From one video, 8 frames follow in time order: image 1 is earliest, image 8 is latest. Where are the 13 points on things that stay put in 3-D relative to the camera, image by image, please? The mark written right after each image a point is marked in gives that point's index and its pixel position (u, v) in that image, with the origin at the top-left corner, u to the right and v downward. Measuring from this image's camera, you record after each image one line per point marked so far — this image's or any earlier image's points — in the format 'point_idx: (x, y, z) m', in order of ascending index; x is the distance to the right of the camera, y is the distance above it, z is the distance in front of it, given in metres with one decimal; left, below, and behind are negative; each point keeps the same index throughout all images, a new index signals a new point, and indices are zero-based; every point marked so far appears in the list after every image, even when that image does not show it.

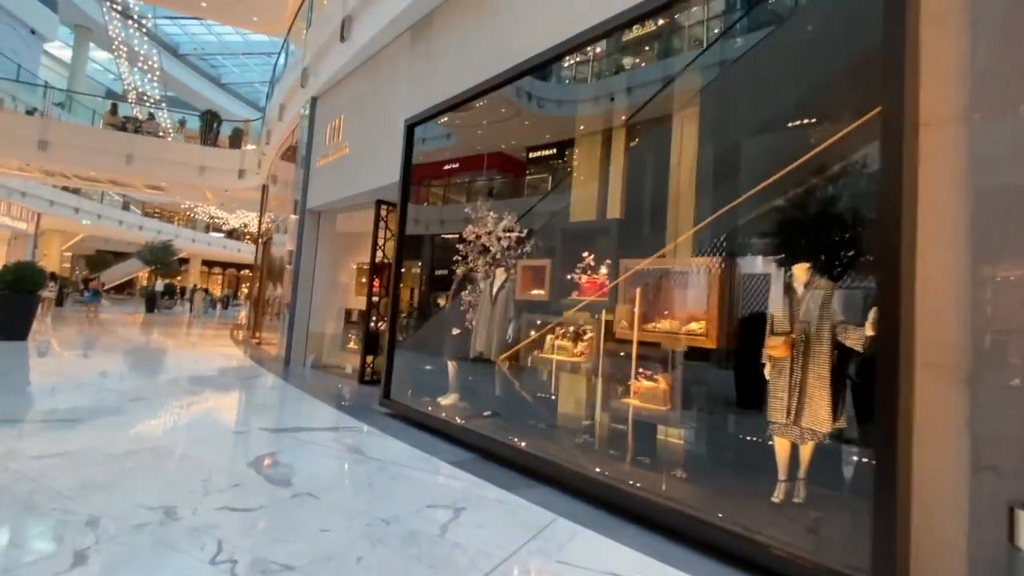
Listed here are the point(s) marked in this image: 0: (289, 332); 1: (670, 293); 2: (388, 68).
0: (-3.2, -0.7, +7.6) m
1: (+1.0, 0.0, +3.2) m
2: (-1.3, +2.5, +5.7) m
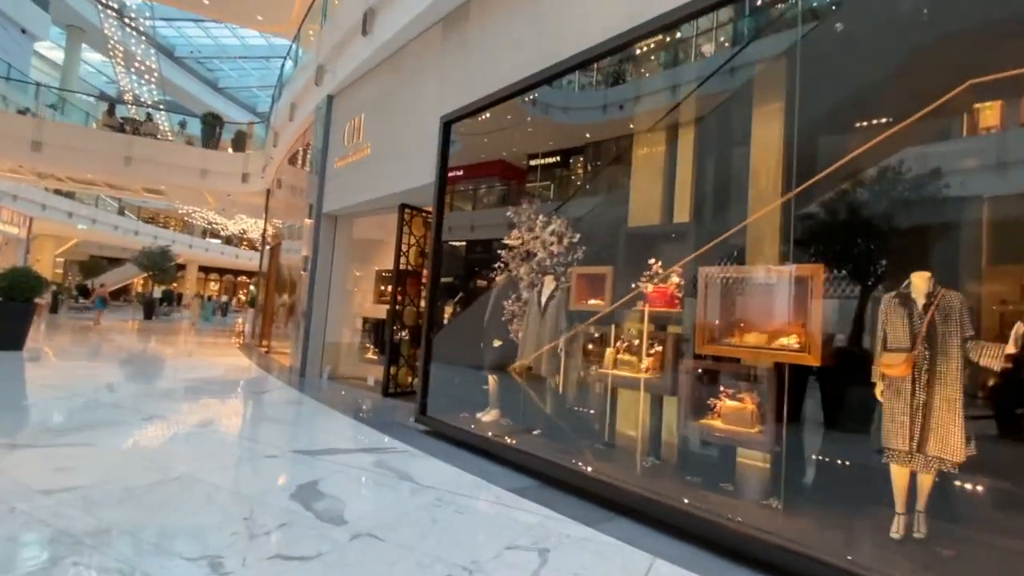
0: (-2.9, -0.8, +7.2) m
1: (+1.4, -0.1, +2.9) m
2: (-1.0, +2.4, +5.4) m
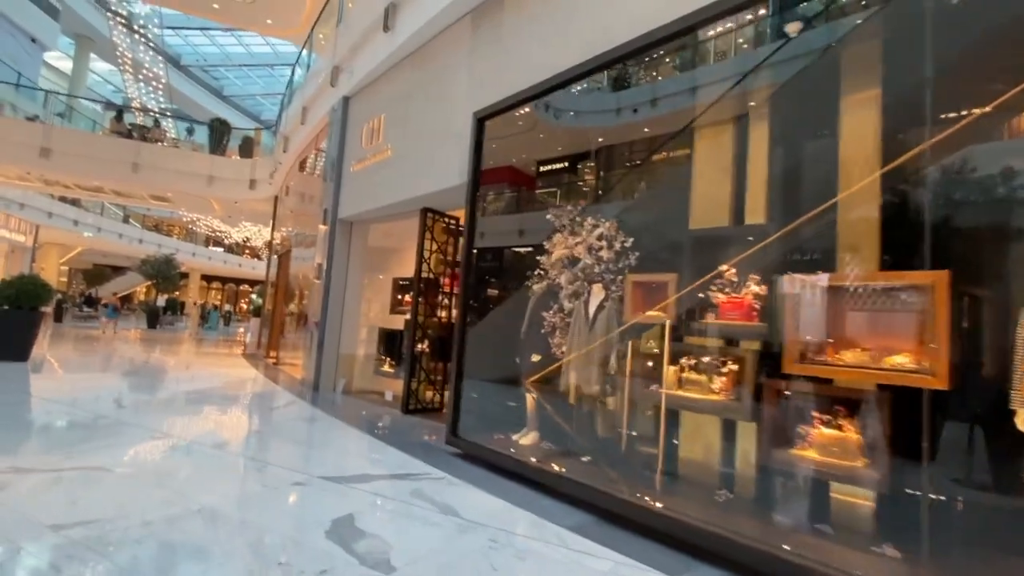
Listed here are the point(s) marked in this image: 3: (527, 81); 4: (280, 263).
0: (-2.6, -0.9, +6.9) m
1: (+1.7, -0.1, +2.5) m
2: (-0.6, +2.3, +5.1) m
3: (+0.1, +1.7, +4.2) m
4: (-5.3, +0.6, +12.0) m
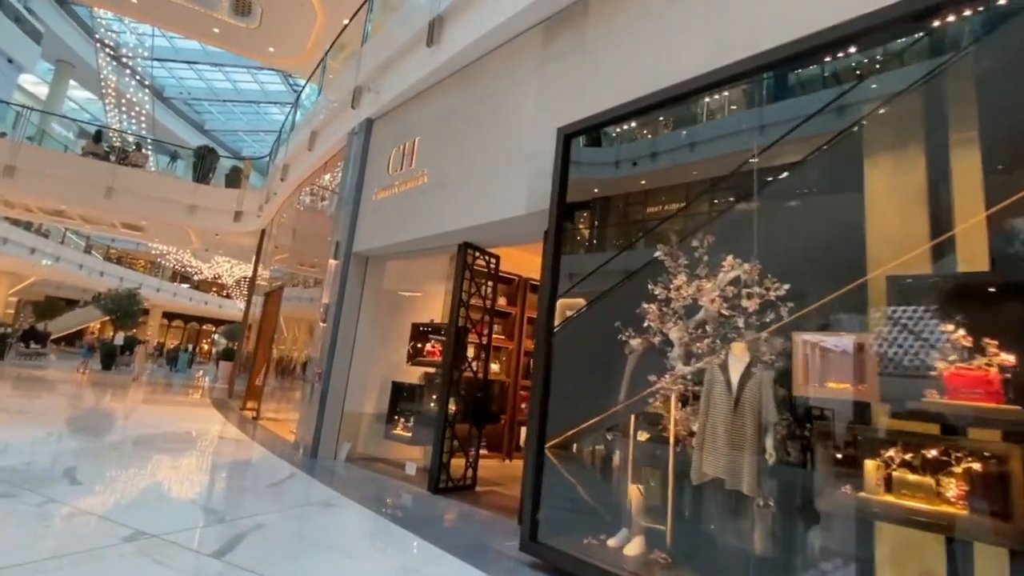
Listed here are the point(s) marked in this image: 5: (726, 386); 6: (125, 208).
0: (-2.2, -1.4, +5.8) m
1: (+2.3, -0.4, +1.8) m
2: (0.0, +1.9, +4.5) m
3: (+0.8, +1.3, +3.6) m
4: (-5.2, -0.3, +10.9) m
5: (+1.1, -0.5, +2.7) m
6: (-9.3, +1.9, +12.4) m
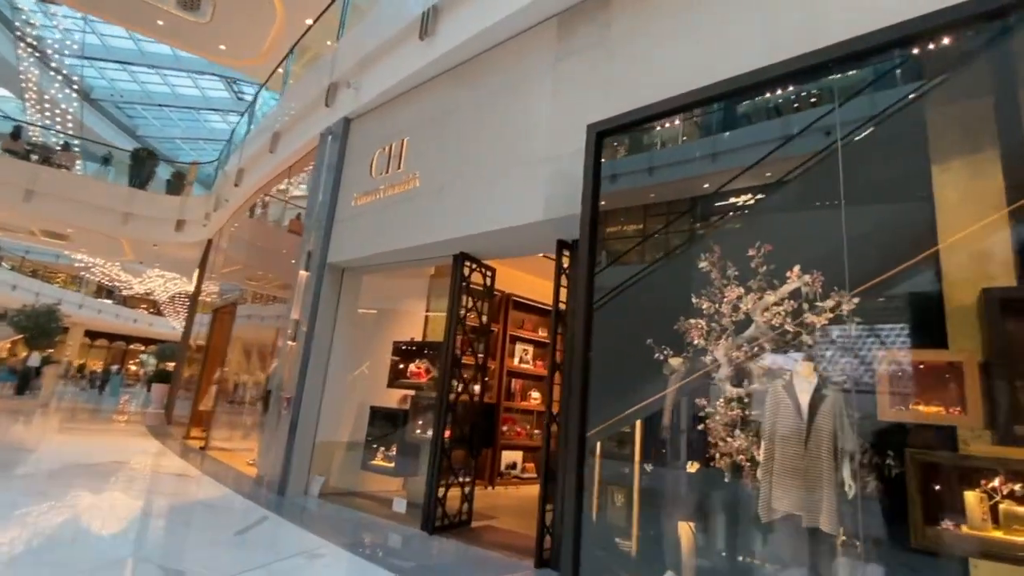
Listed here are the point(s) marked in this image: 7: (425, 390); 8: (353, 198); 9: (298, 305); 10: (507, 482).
0: (-2.3, -1.5, +5.2) m
1: (+2.6, -0.4, +1.7) m
2: (0.0, +1.8, +4.2) m
3: (+0.9, +1.2, +3.3) m
4: (-5.8, -0.6, +10.0) m
5: (+1.3, -0.6, +2.5) m
6: (-10.0, +1.6, +11.1) m
7: (-0.9, -1.0, +5.0) m
8: (-1.7, +0.9, +5.4) m
9: (-2.3, -0.2, +5.6) m
10: (-0.1, -2.5, +6.7) m
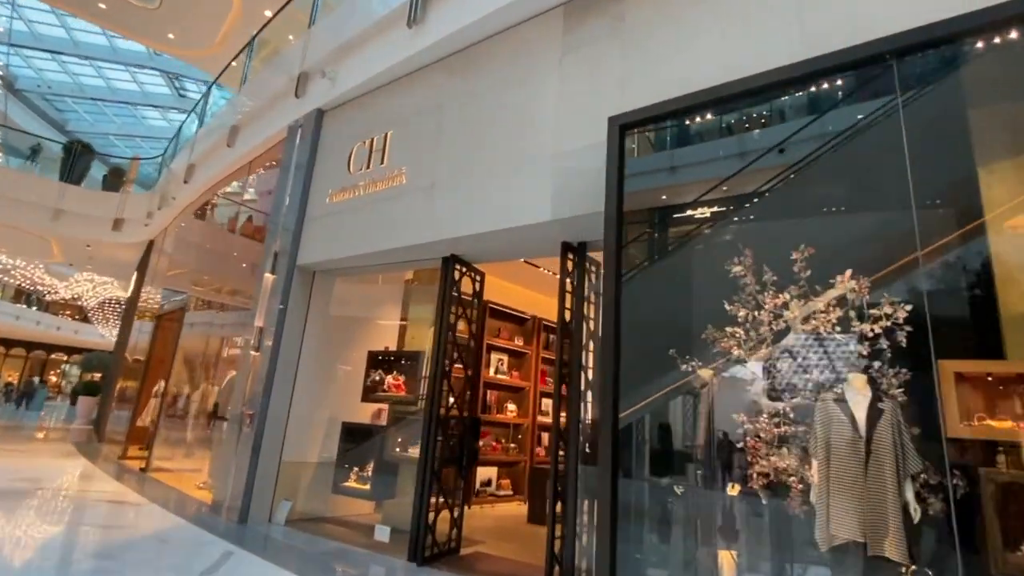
0: (-2.4, -1.6, +4.6) m
1: (+2.8, -0.5, +1.6) m
2: (0.0, +1.7, +3.9) m
3: (+1.0, +1.2, +3.1) m
4: (-6.3, -0.7, +9.1) m
5: (+1.4, -0.6, +2.3) m
6: (-10.6, +1.6, +9.9) m
7: (-1.0, -1.0, +4.6) m
8: (-1.8, +0.9, +5.0) m
9: (-2.5, -0.2, +5.1) m
10: (-0.4, -2.6, +6.4) m
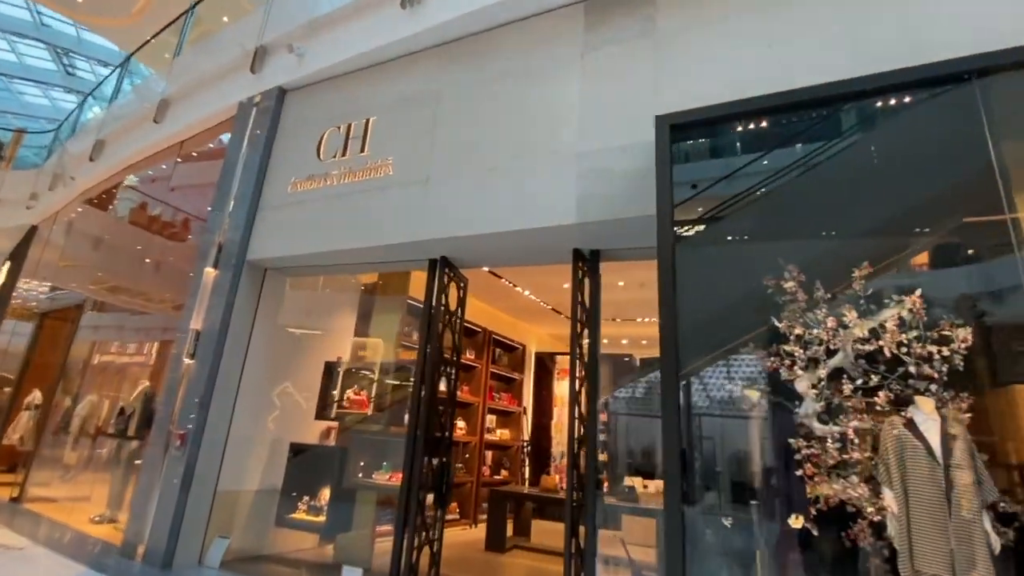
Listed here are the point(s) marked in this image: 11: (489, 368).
0: (-2.6, -1.5, +3.8) m
1: (+3.1, -0.6, +1.7) m
2: (+0.1, +1.7, +3.6) m
3: (+1.1, +1.1, +3.0) m
4: (-7.1, -0.6, +7.7) m
5: (+1.7, -0.7, +2.2) m
6: (-11.3, +1.9, +7.9) m
7: (-1.1, -1.1, +4.0) m
8: (-1.9, +0.9, +4.4) m
9: (-2.6, -0.2, +4.3) m
10: (-0.9, -2.7, +5.8) m
11: (-0.2, -1.0, +6.6) m
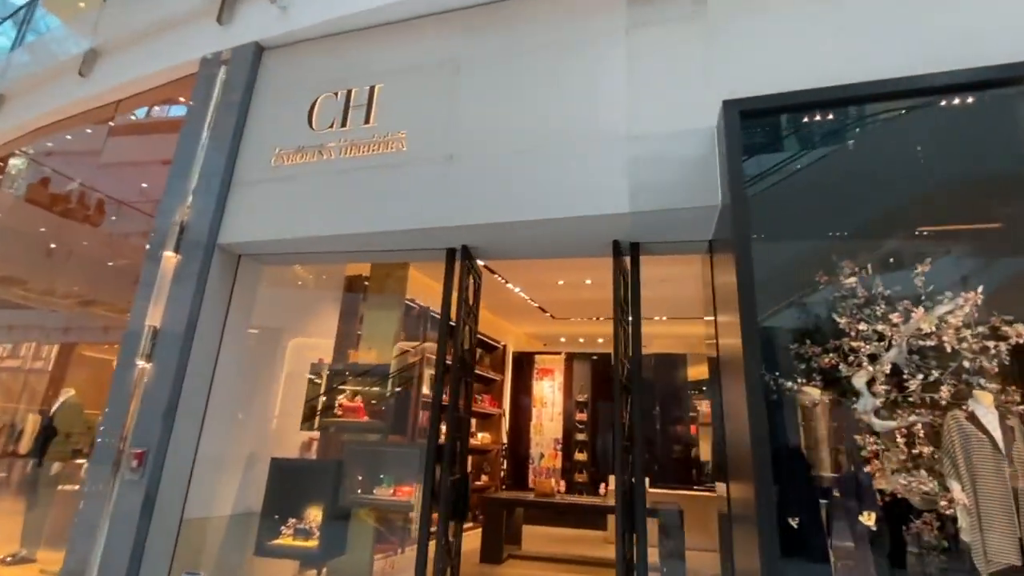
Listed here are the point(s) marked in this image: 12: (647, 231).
0: (-2.4, -1.4, +3.2) m
1: (+3.6, -0.6, +2.0) m
2: (+0.3, +1.7, +3.4) m
3: (+1.4, +1.1, +2.9) m
4: (-7.4, -0.4, +6.2) m
5: (+2.1, -0.7, +2.2) m
6: (-11.6, +2.1, +5.7) m
7: (-1.0, -1.0, +3.6) m
8: (-1.8, +1.0, +3.8) m
9: (-2.5, -0.1, +3.6) m
10: (-1.0, -2.7, +5.4) m
11: (-0.5, -1.0, +6.2) m
12: (+0.8, +0.3, +3.2) m
